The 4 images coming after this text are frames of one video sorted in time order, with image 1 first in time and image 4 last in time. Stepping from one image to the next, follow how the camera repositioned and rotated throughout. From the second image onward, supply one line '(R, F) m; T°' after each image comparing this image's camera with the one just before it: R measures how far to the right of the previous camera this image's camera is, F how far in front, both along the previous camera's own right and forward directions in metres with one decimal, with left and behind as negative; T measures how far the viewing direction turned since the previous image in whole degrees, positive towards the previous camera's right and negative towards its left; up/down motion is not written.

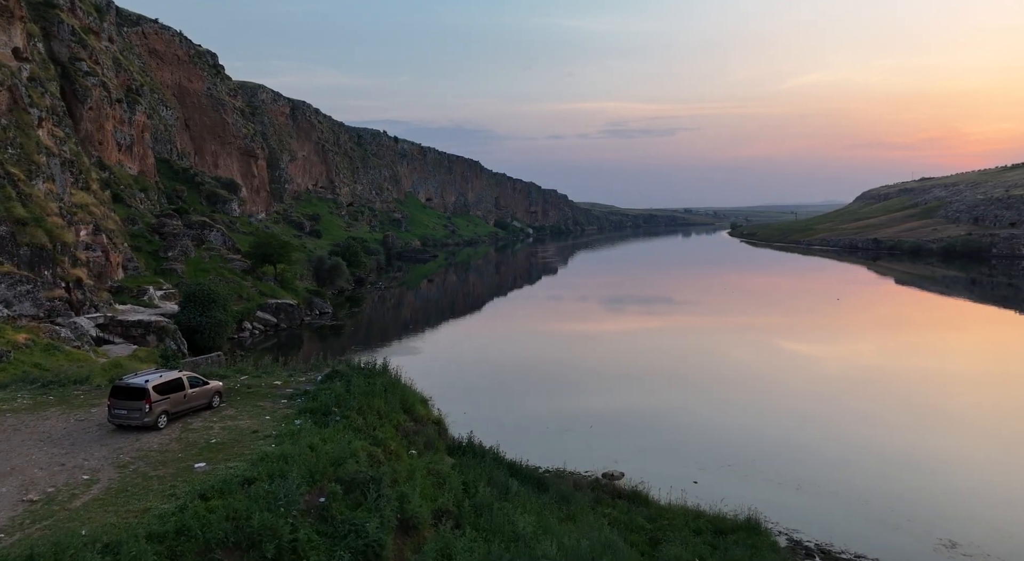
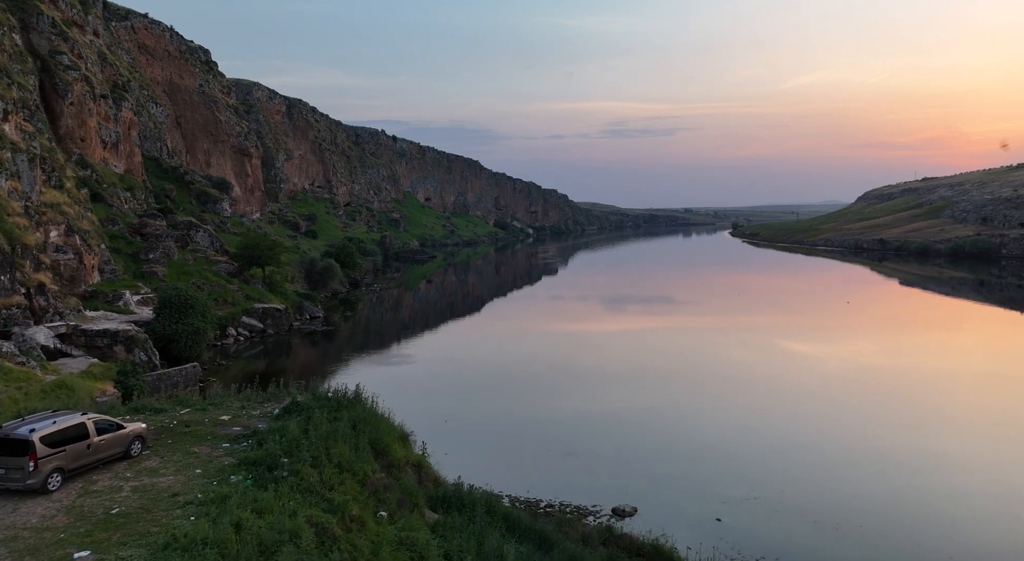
(0.0, +1.9) m; 0°
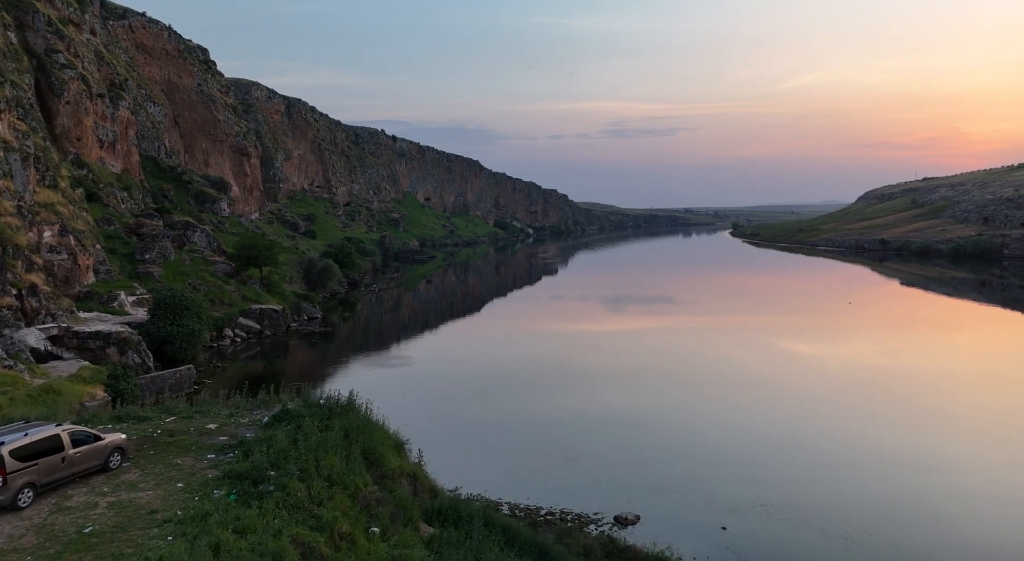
(0.0, +0.4) m; 0°
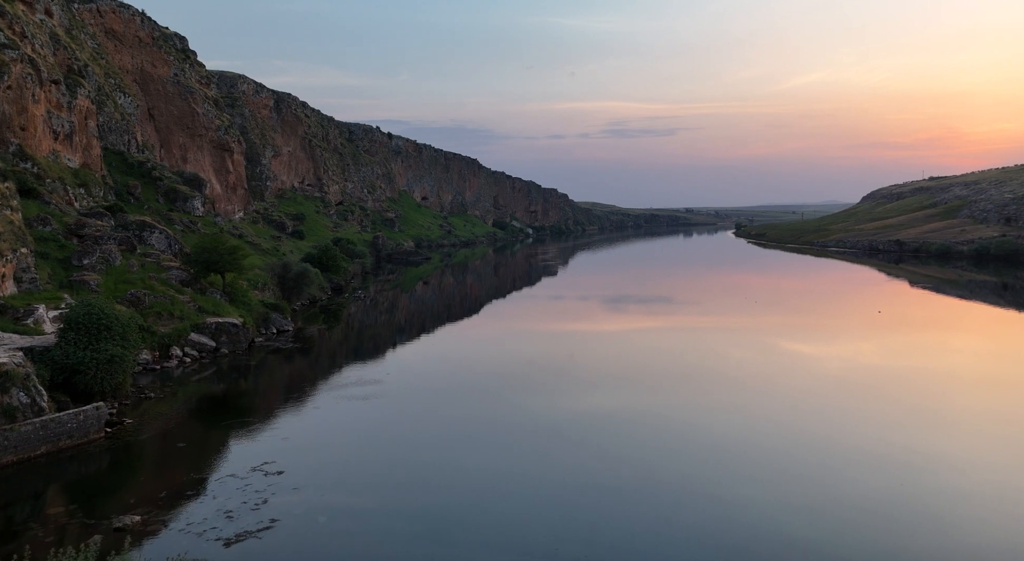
(+0.1, +4.8) m; 0°
